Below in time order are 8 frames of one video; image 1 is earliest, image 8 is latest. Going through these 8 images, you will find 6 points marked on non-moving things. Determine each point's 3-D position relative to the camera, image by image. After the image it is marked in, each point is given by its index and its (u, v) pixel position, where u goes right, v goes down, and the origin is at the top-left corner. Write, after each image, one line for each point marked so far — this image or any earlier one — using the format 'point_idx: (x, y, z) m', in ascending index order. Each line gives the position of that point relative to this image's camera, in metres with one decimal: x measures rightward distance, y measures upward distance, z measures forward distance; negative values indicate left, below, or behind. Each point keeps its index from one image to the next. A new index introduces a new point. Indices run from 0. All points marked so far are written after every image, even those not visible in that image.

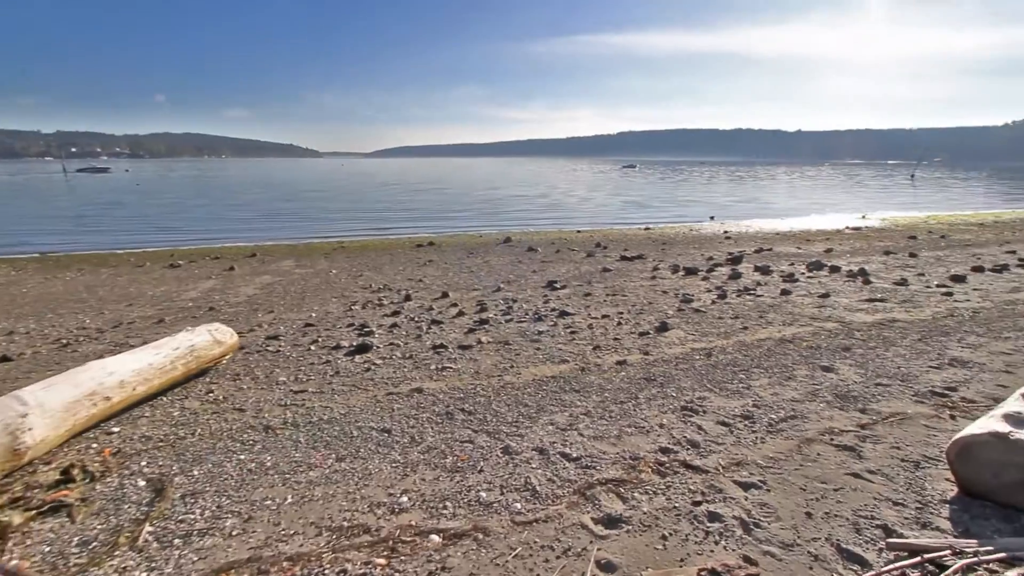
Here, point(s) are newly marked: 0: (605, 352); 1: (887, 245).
0: (+1.1, -0.8, +5.7) m
1: (+13.1, +1.5, +17.2) m
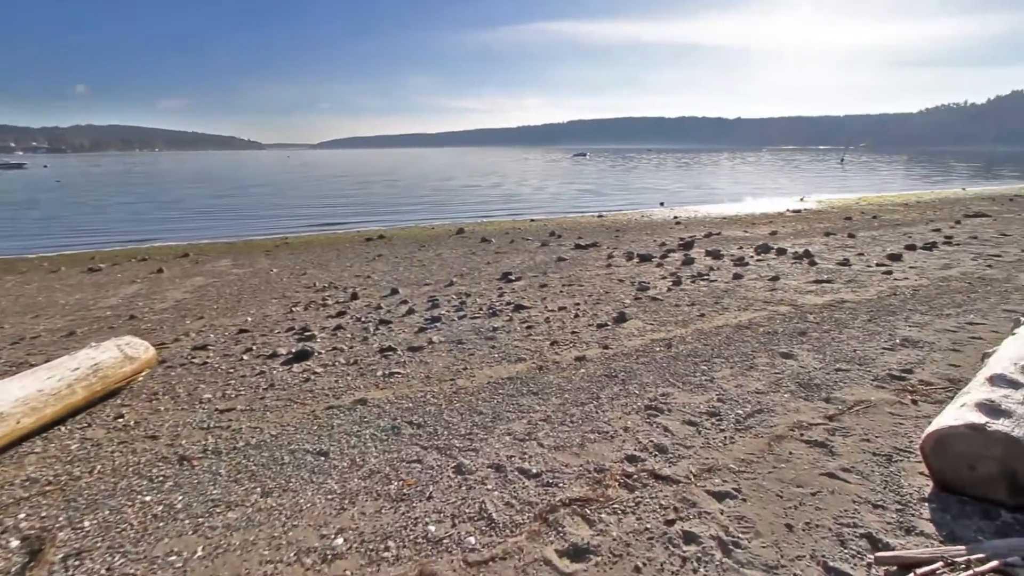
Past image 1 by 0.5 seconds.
0: (+0.6, -0.7, +5.5) m
1: (+11.5, +2.3, +17.9) m
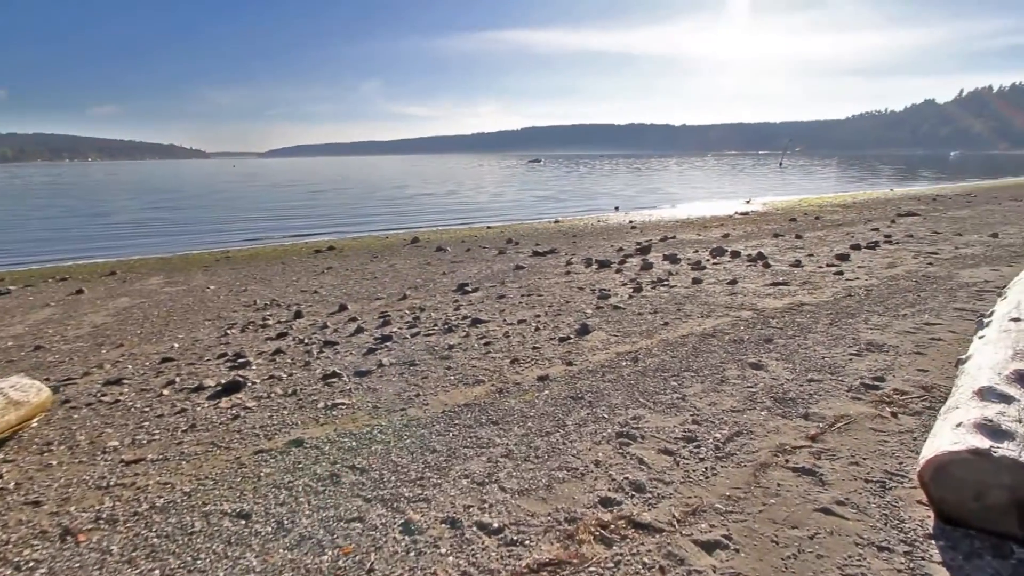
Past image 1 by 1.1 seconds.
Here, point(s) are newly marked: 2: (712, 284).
0: (+0.1, -0.8, +5.1) m
1: (+9.8, +2.3, +18.4) m
2: (+3.6, +0.1, +8.8) m
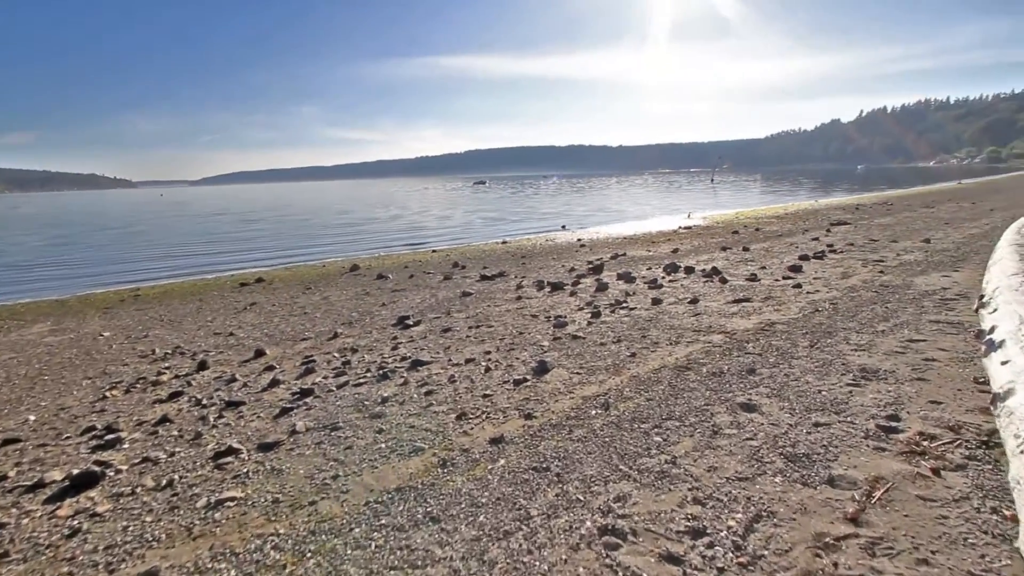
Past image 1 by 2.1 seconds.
0: (-0.3, -1.1, +4.2) m
1: (+7.9, +1.8, +18.5) m
2: (+2.7, -0.3, +8.2) m
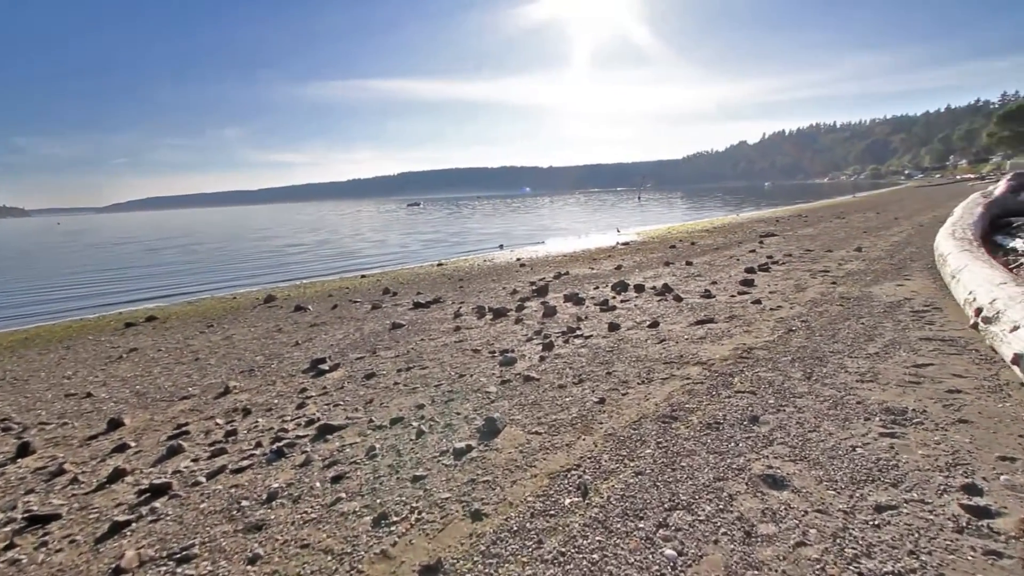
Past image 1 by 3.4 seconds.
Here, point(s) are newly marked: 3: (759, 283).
0: (-0.7, -1.4, +2.9) m
1: (+5.5, +1.2, +18.2) m
2: (+1.8, -0.6, +7.3) m
3: (+5.2, +0.1, +10.2) m
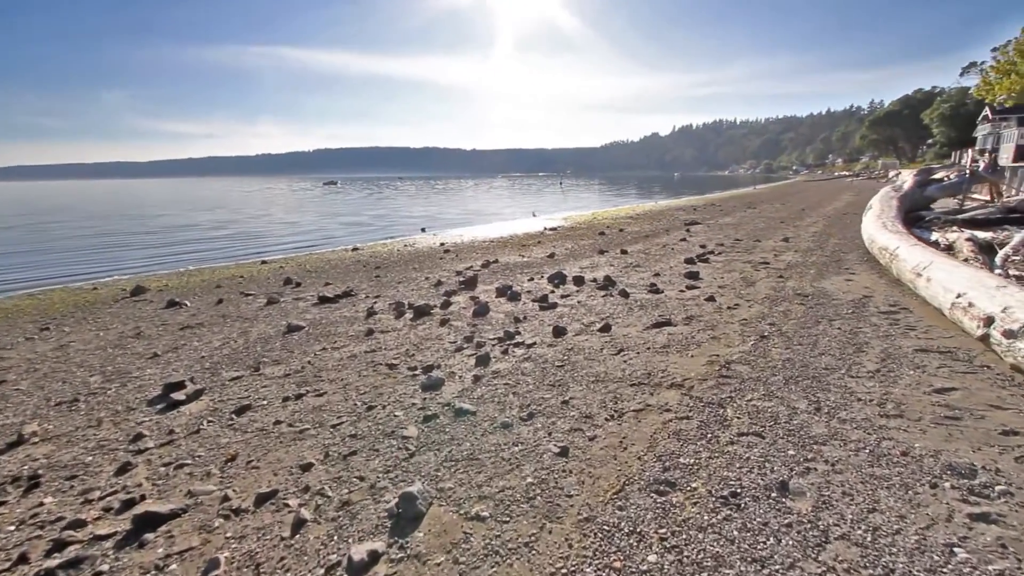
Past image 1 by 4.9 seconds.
0: (-0.9, -1.6, +1.4) m
1: (+2.9, +1.6, +17.5) m
2: (+0.9, -0.6, +6.1) m
3: (+3.8, +0.2, +9.6) m
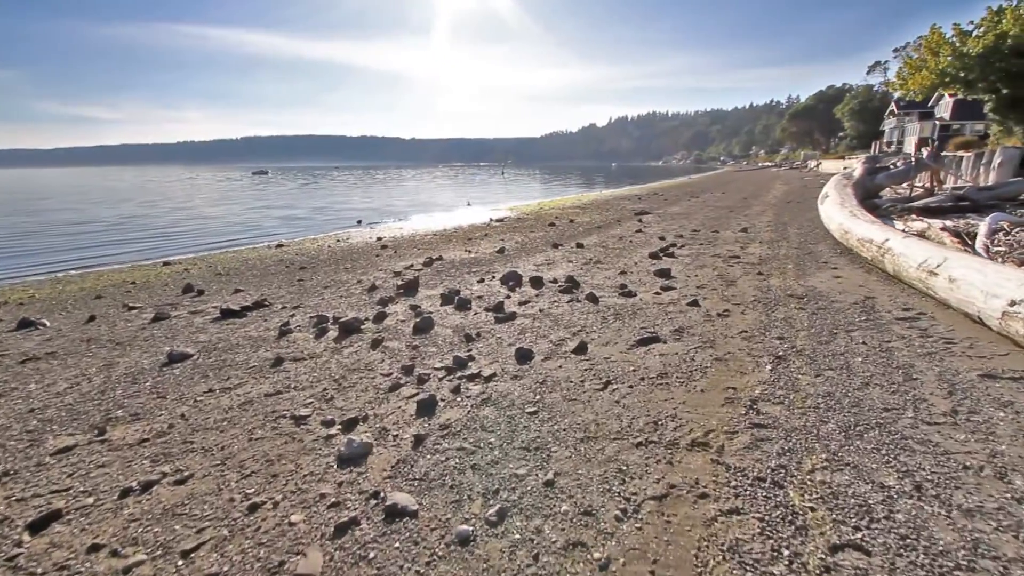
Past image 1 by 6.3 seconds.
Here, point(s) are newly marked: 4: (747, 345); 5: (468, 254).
0: (-0.8, -1.8, 0.0) m
1: (+1.1, +1.7, +16.3) m
2: (+0.4, -0.7, +4.8) m
3: (+2.9, +0.3, +8.6) m
4: (+2.3, -0.5, +4.8) m
5: (-1.2, +0.9, +13.1) m
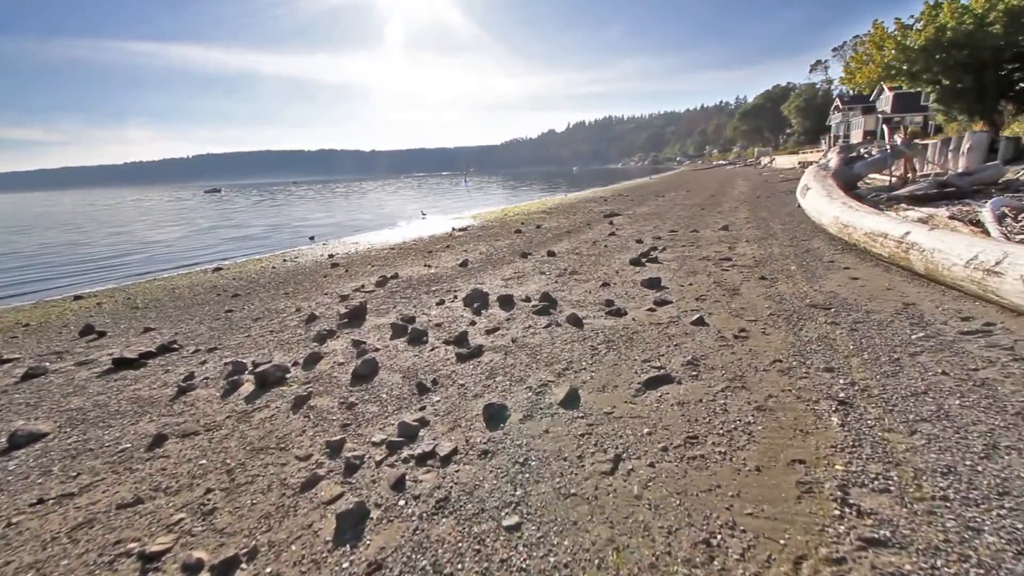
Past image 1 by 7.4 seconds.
0: (-0.6, -2.0, -1.4) m
1: (0.0, +1.3, +15.0) m
2: (+0.2, -1.0, +3.5) m
3: (+2.3, +0.1, +7.4) m
4: (+2.1, -0.7, +3.7) m
5: (-2.0, +0.4, +11.7) m
